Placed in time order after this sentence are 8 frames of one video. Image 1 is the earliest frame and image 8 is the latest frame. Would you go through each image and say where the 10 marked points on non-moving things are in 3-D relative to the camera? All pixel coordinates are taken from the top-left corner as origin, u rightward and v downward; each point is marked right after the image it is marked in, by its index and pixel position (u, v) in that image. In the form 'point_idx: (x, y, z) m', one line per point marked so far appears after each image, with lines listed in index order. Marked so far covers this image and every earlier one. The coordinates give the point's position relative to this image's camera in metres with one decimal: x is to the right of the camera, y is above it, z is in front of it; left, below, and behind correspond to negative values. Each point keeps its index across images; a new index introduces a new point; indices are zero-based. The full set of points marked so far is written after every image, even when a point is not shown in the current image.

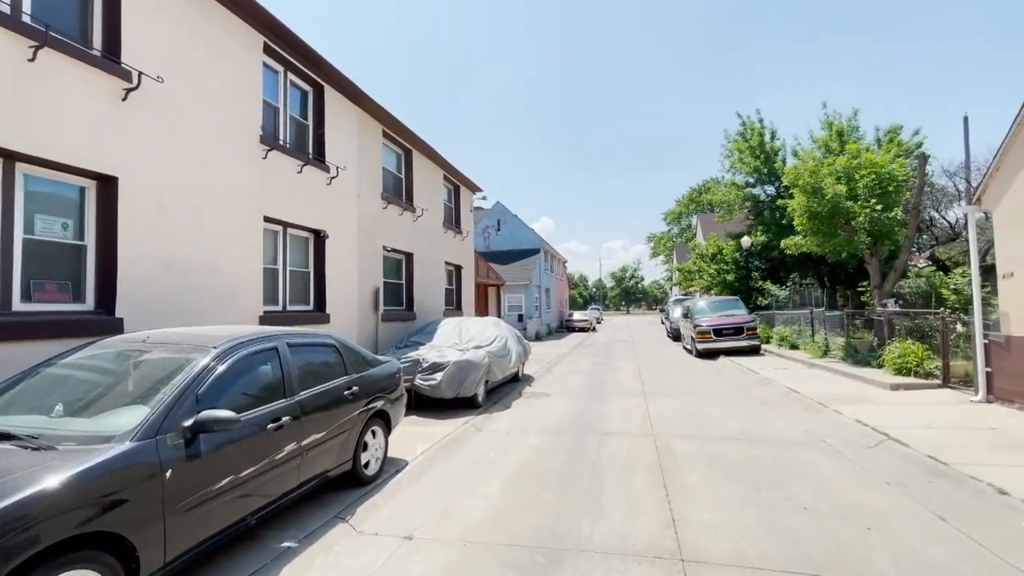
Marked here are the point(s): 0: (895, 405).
0: (+6.9, -2.1, +8.7) m
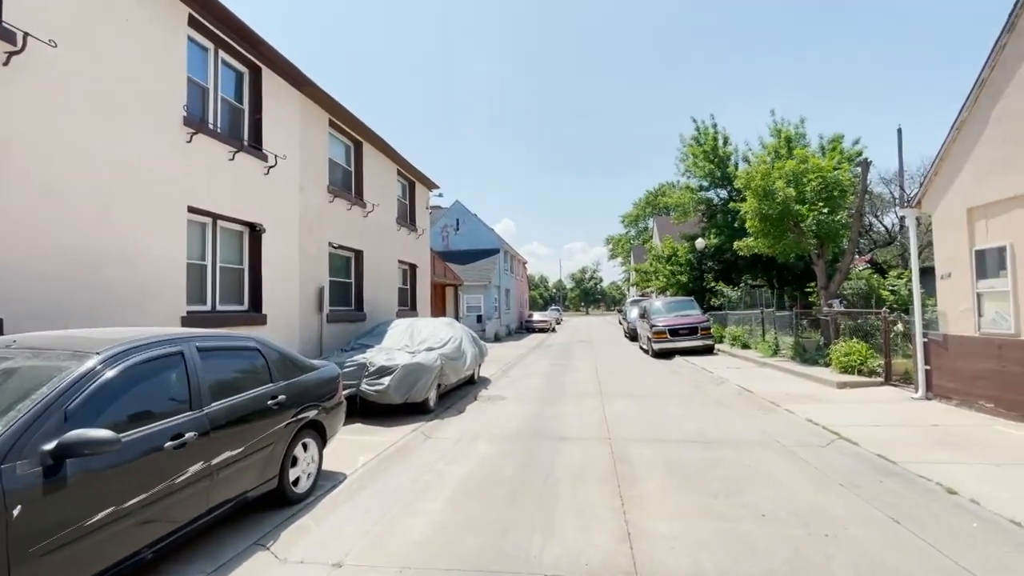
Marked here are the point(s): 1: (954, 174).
0: (+6.1, -2.1, +8.8) m
1: (+7.4, +1.9, +8.1) m
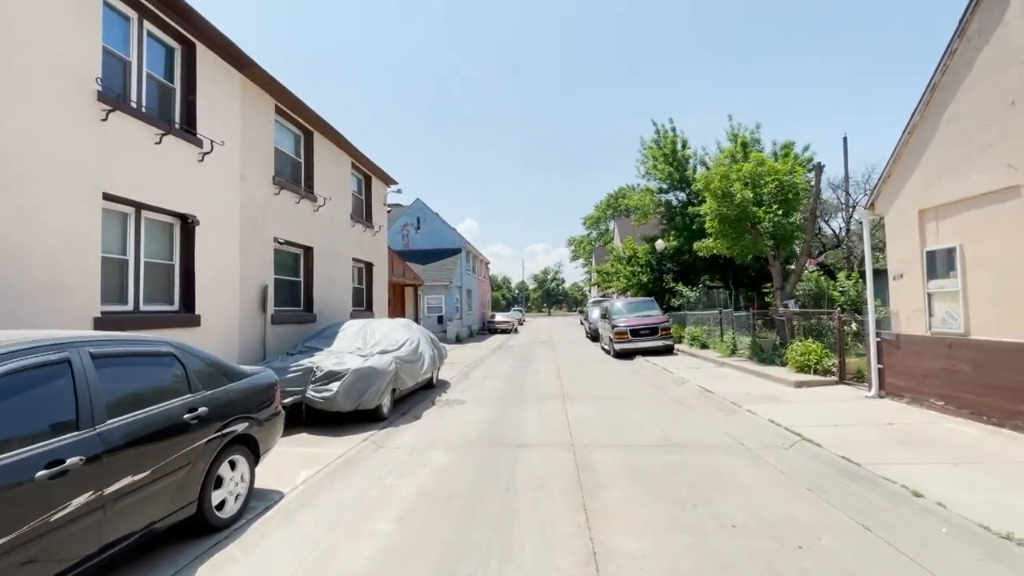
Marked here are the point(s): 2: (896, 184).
0: (+5.3, -2.1, +8.9) m
1: (+6.8, +1.9, +8.2) m
2: (+6.8, +1.8, +8.4) m
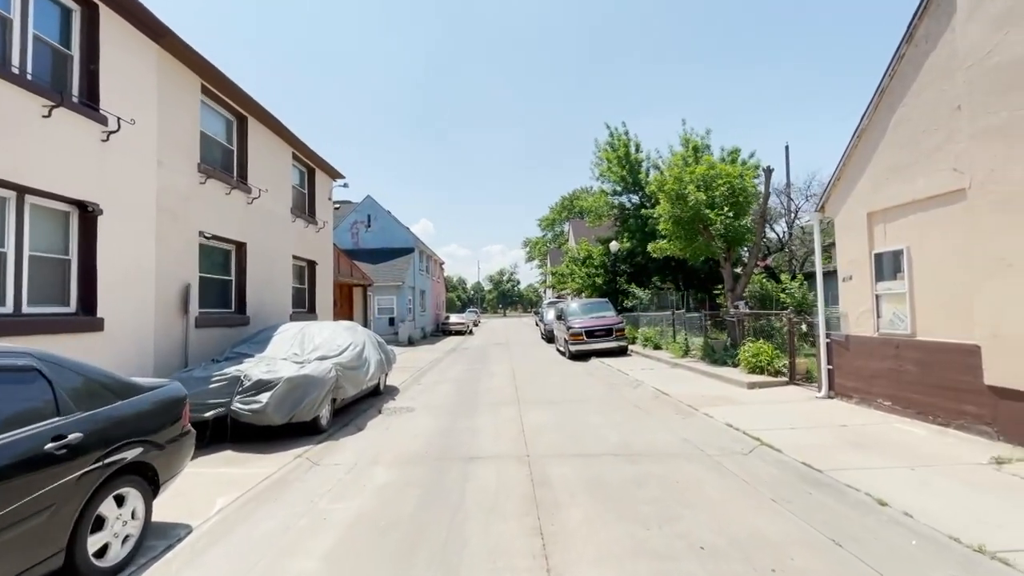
0: (+4.5, -2.1, +8.9) m
1: (+6.0, +1.9, +8.3) m
2: (+5.9, +1.8, +8.6) m
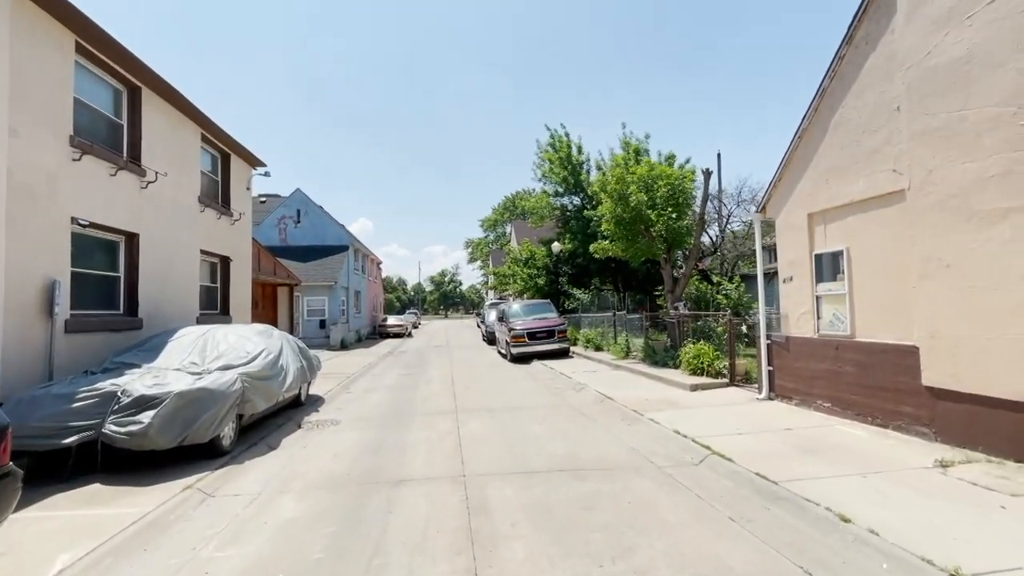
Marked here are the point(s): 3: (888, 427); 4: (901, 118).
0: (+3.4, -2.2, +8.7) m
1: (+4.9, +1.9, +8.3) m
2: (+4.9, +1.8, +8.5) m
3: (+5.2, -1.9, +6.6) m
4: (+5.2, +2.3, +6.4) m
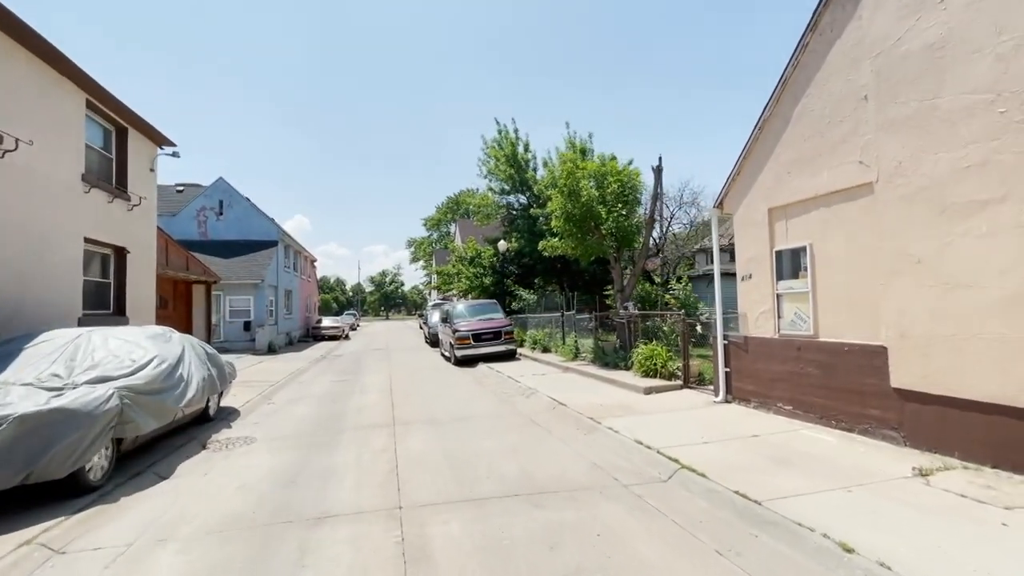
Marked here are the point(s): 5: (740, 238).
0: (+2.5, -2.1, +8.1) m
1: (+4.1, +1.9, +8.0) m
2: (+4.0, +1.8, +8.2) m
3: (+4.5, -1.9, +6.3) m
4: (+4.5, +2.3, +6.1) m
5: (+4.0, +0.9, +8.4) m
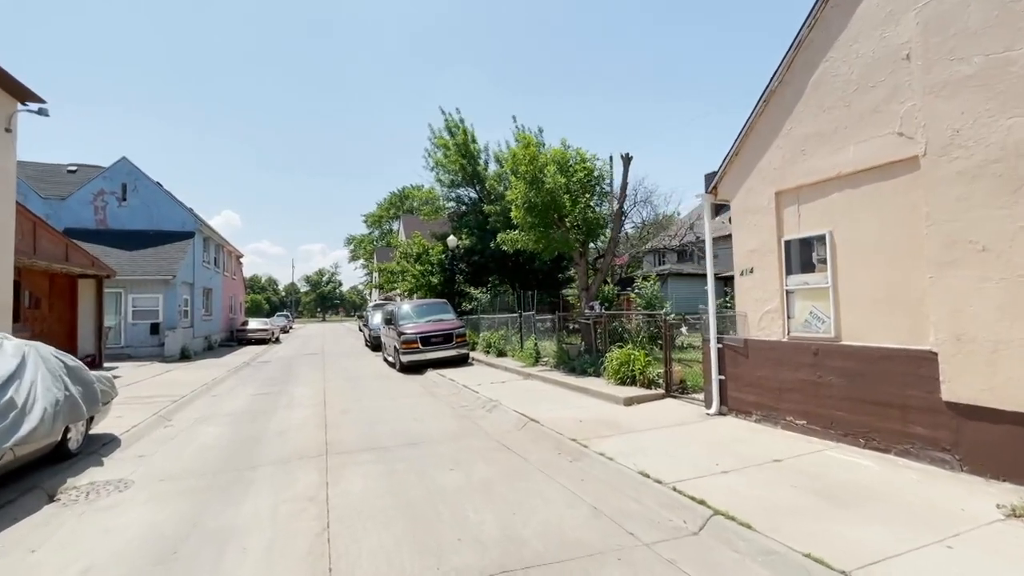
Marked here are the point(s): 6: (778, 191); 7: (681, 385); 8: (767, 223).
0: (+2.0, -2.1, +6.9) m
1: (+3.6, +2.0, +7.0) m
2: (+3.5, +1.9, +7.2) m
3: (+4.2, -1.8, +5.3) m
4: (+4.3, +2.4, +5.2) m
5: (+3.4, +0.9, +7.3) m
6: (+3.7, +1.4, +6.7) m
7: (+3.3, -1.9, +9.4) m
8: (+3.6, +0.9, +6.9) m
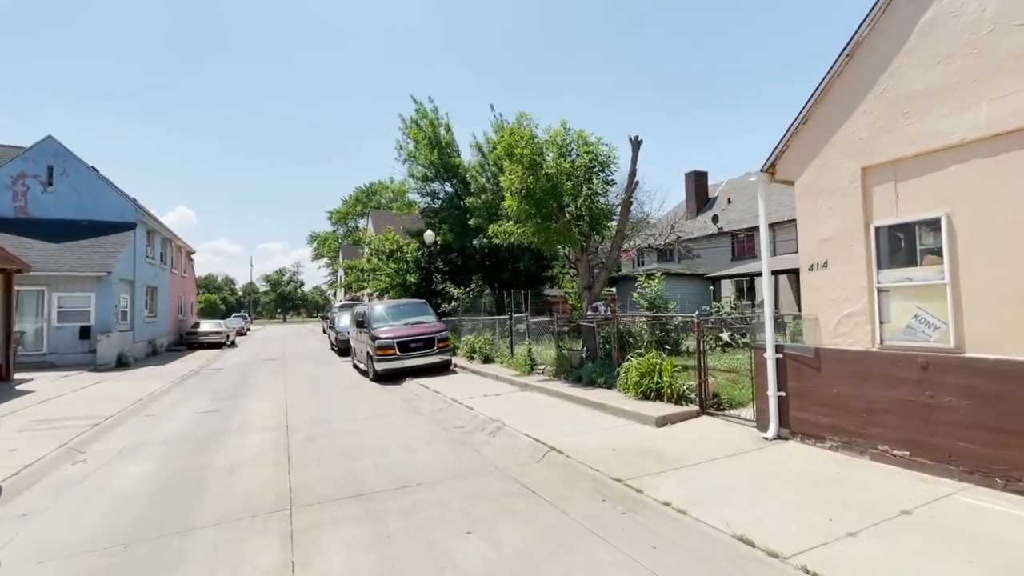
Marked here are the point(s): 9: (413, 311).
0: (+2.2, -2.0, +5.5) m
1: (+3.9, +2.0, +5.7) m
2: (+3.8, +1.9, +5.9) m
3: (+4.6, -1.8, +4.1) m
4: (+4.7, +2.4, +3.9) m
5: (+3.7, +1.0, +6.0) m
6: (+4.0, +1.4, +5.4) m
7: (+3.3, -1.9, +8.1) m
8: (+3.9, +1.0, +5.6) m
9: (-3.3, -0.8, +16.1) m
